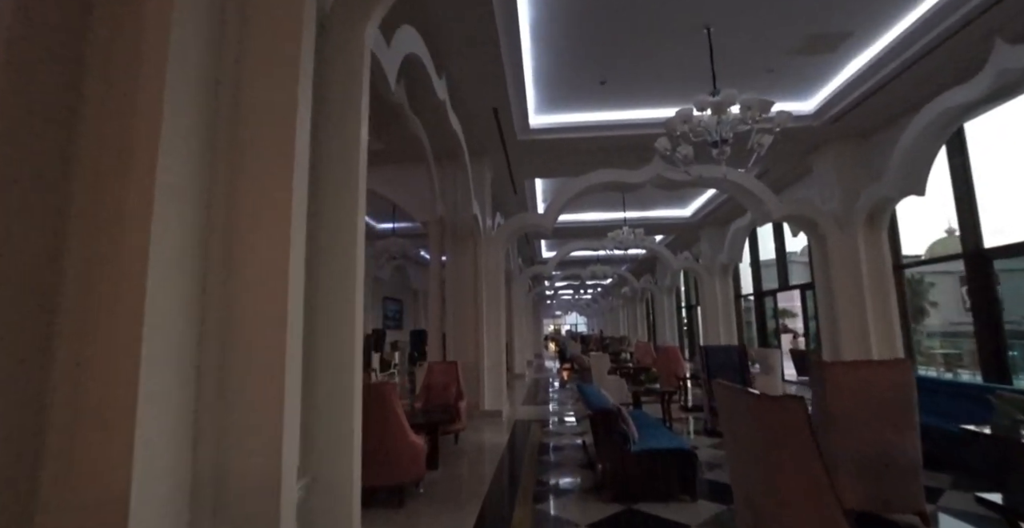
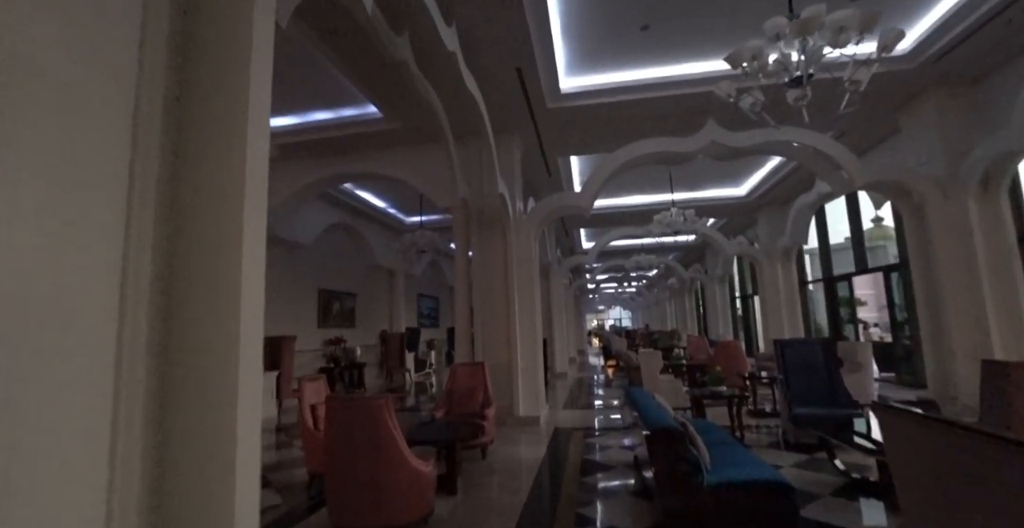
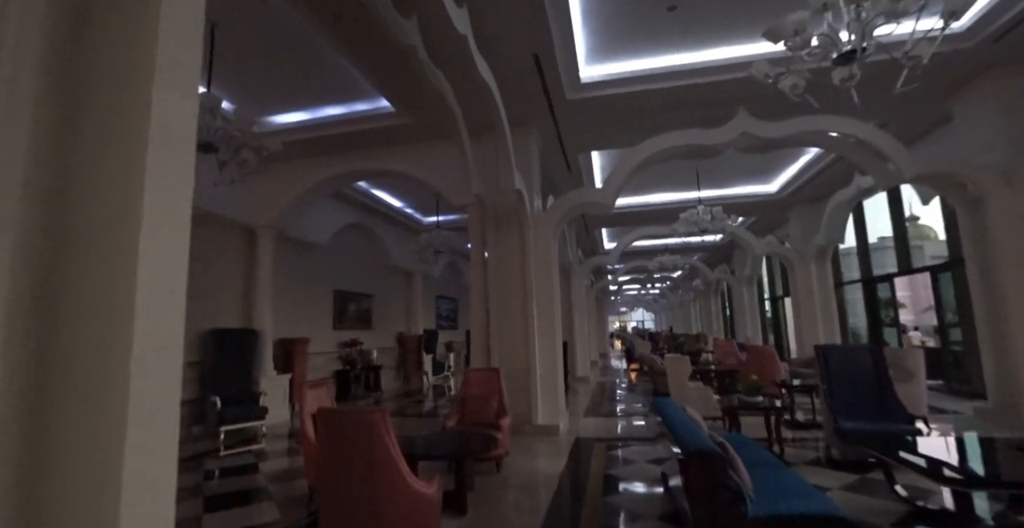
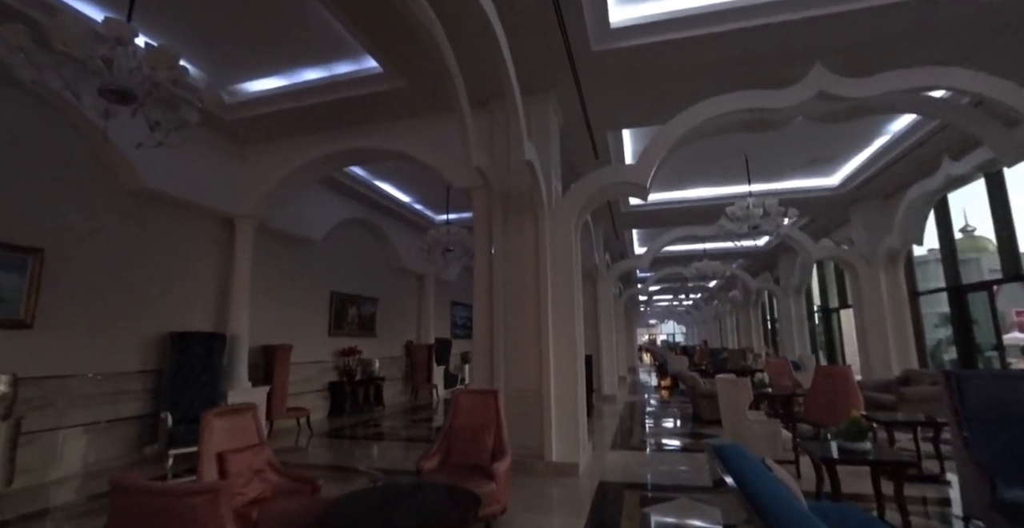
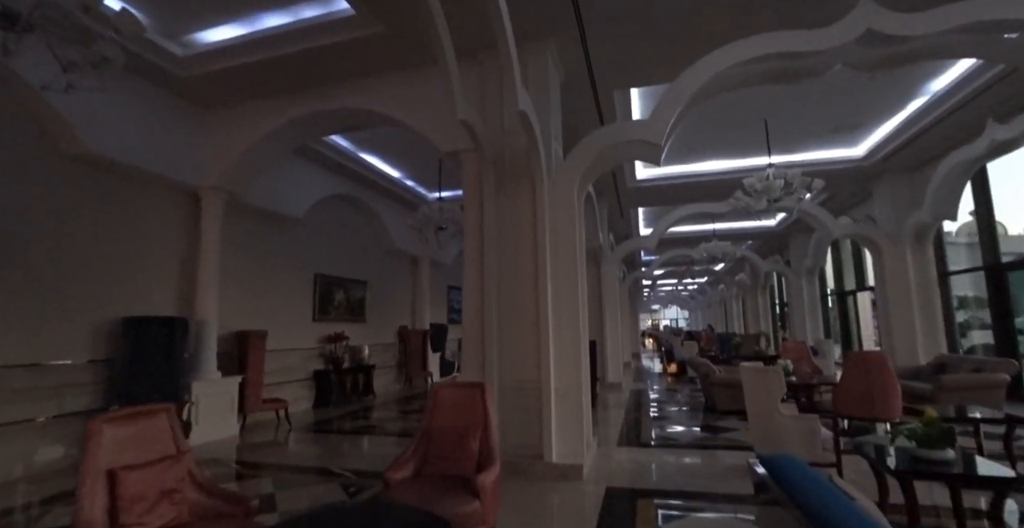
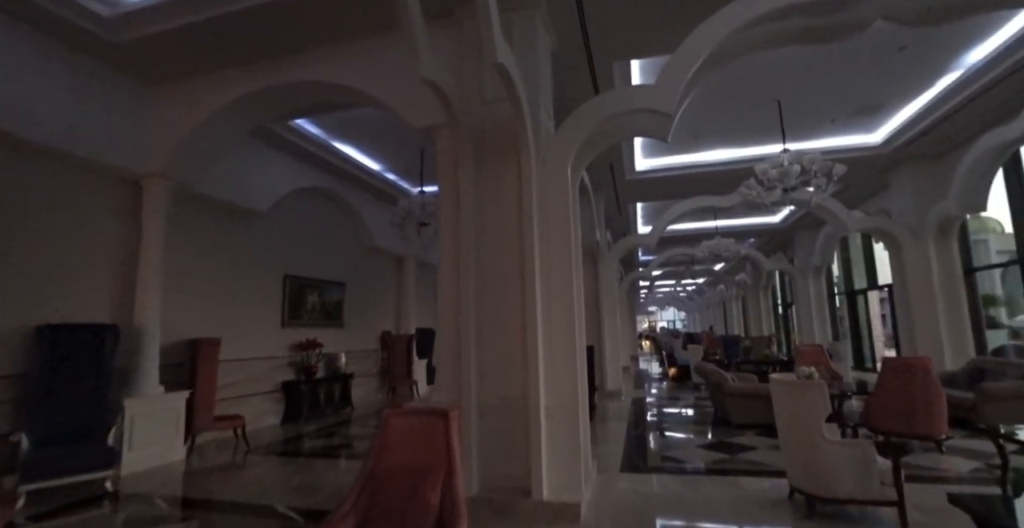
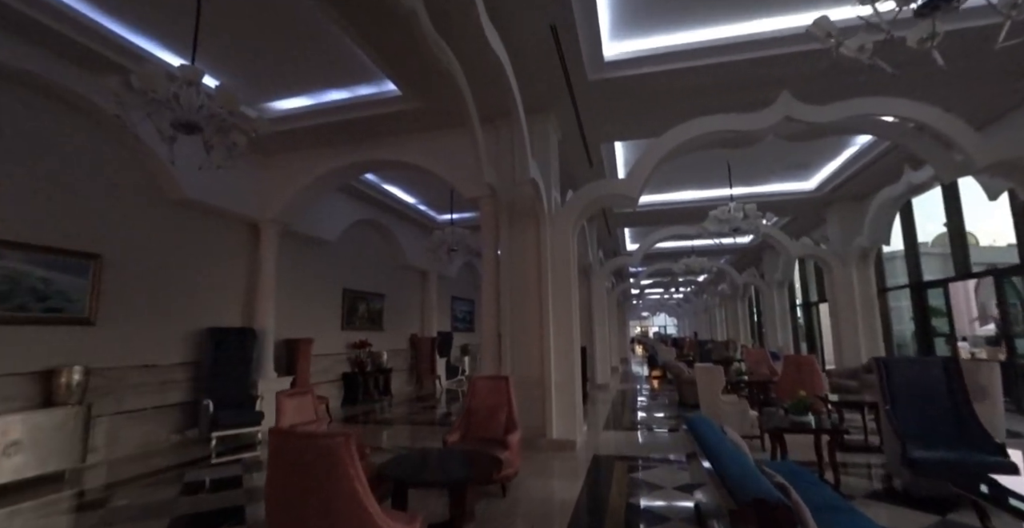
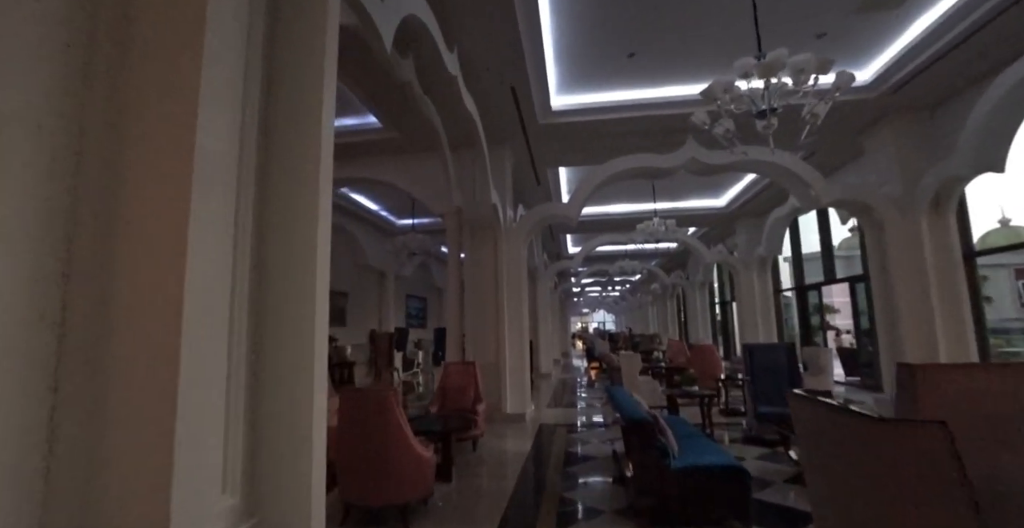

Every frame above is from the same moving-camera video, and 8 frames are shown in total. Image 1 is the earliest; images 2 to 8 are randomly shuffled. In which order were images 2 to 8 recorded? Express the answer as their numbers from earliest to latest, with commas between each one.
8, 2, 3, 7, 4, 5, 6
